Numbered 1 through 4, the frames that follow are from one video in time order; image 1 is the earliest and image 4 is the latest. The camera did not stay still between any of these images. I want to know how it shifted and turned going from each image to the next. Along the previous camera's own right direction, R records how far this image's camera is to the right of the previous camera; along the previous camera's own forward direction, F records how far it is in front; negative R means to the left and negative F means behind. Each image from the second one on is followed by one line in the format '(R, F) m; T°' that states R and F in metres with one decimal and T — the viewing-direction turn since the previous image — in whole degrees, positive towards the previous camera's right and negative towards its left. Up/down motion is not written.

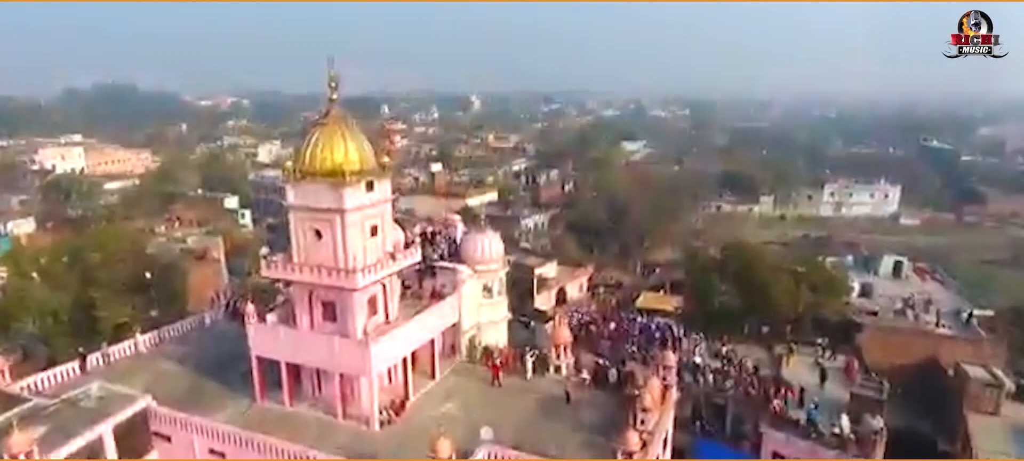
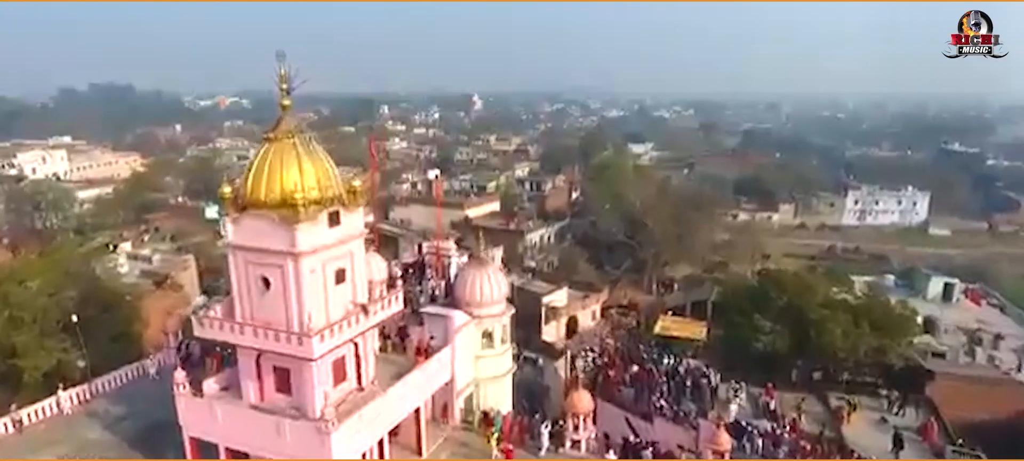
(-0.1, +3.9) m; 0°
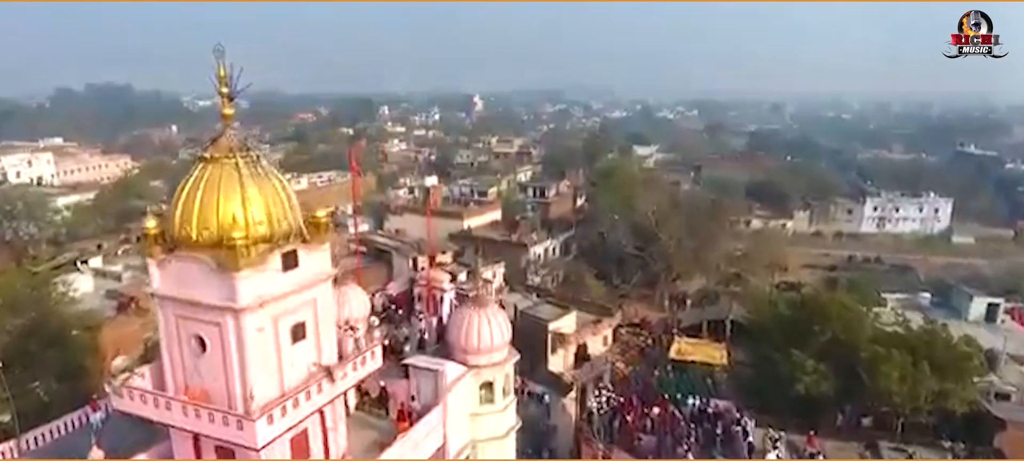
(-0.1, +2.8) m; 0°
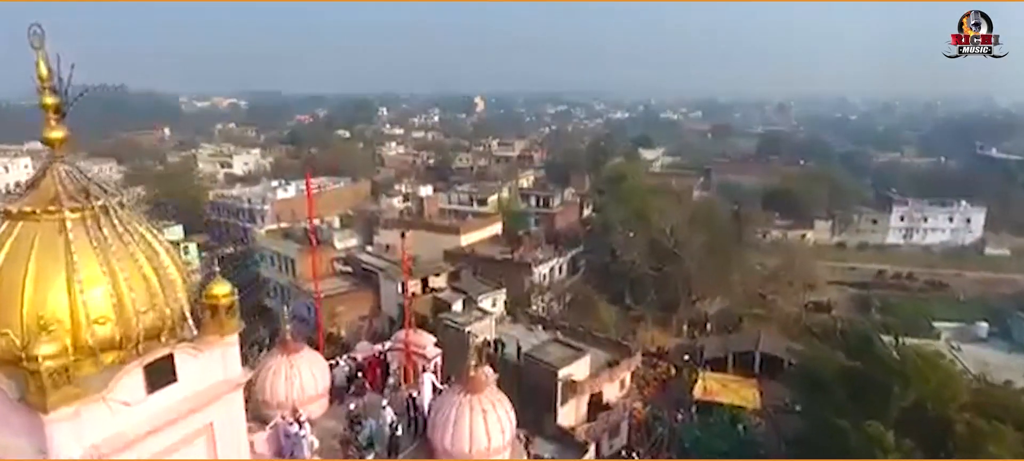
(-0.1, +3.8) m; 0°
